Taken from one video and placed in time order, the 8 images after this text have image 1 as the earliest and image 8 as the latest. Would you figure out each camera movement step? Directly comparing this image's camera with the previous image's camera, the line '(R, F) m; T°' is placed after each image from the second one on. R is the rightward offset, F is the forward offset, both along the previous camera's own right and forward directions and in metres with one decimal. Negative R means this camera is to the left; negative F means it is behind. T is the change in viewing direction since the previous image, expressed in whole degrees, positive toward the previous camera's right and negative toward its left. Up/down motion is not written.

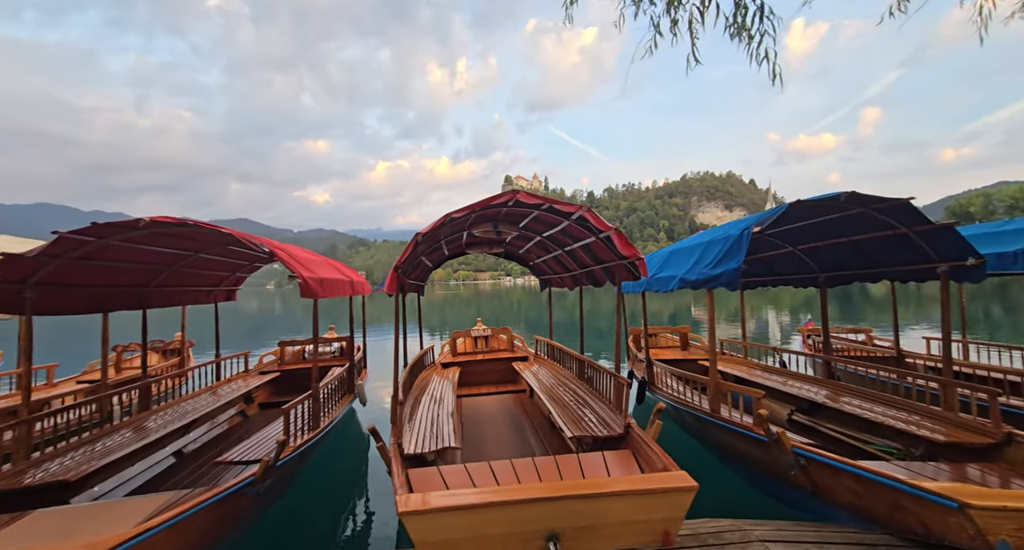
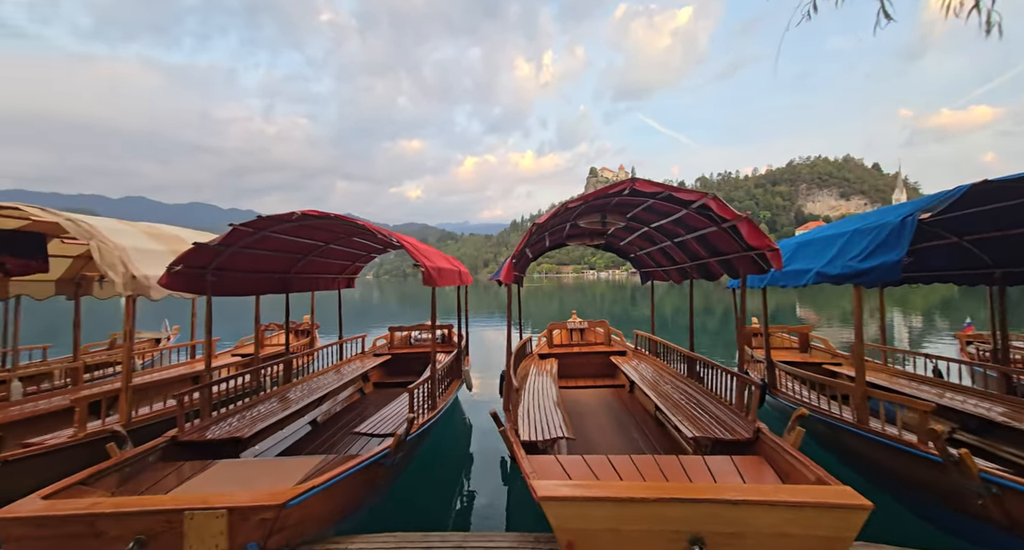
(-0.1, 0.0) m; -12°
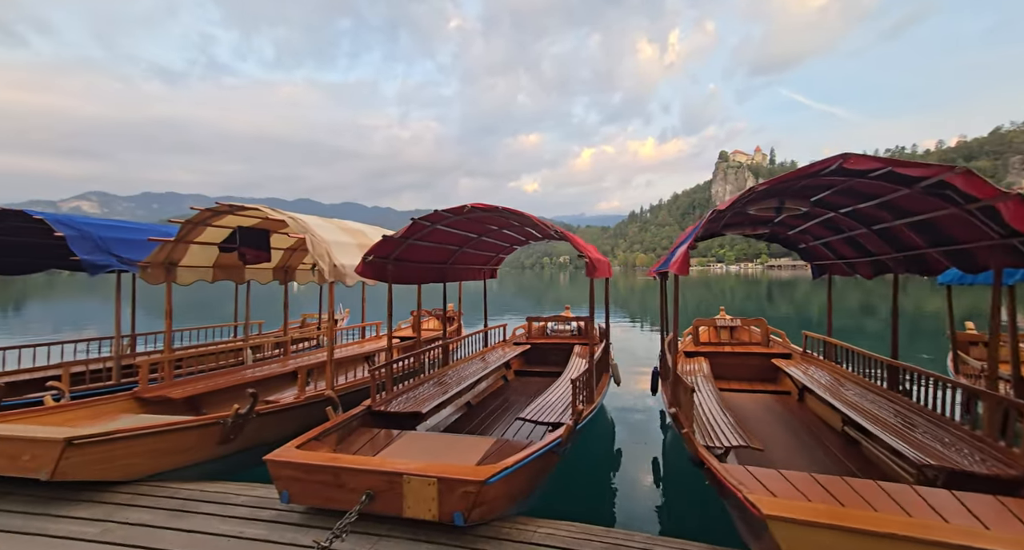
(-0.2, 0.0) m; -16°
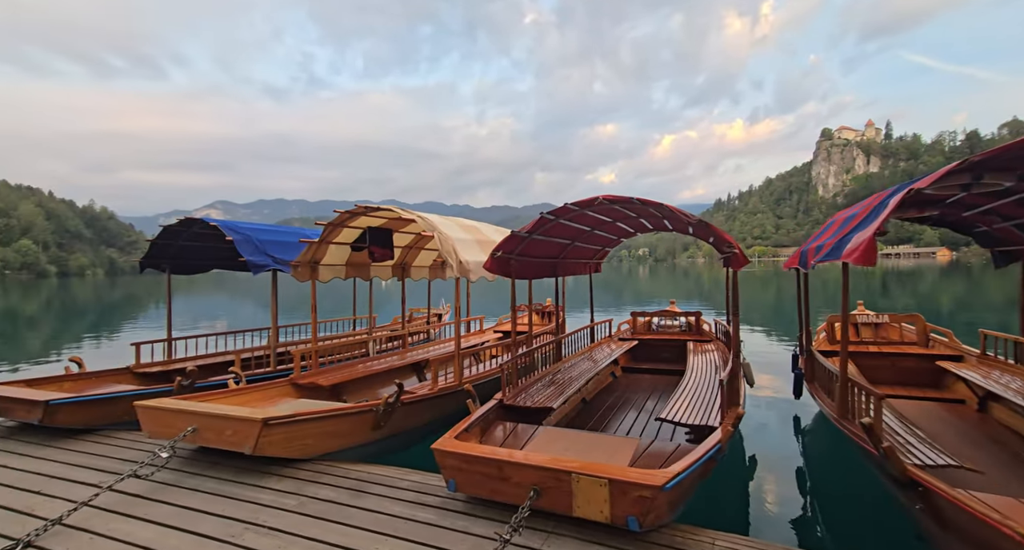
(-0.2, 0.0) m; -12°
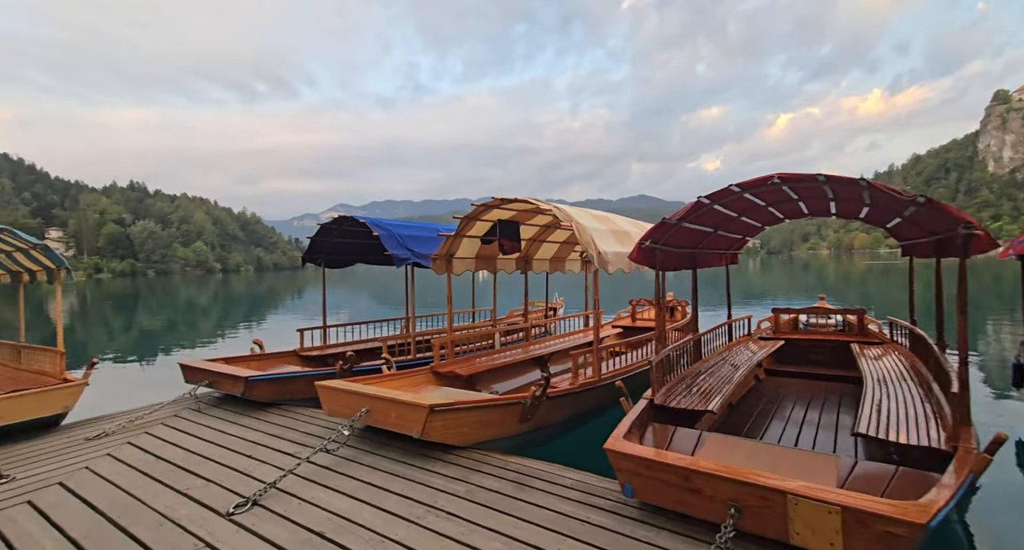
(-0.2, +0.1) m; -13°
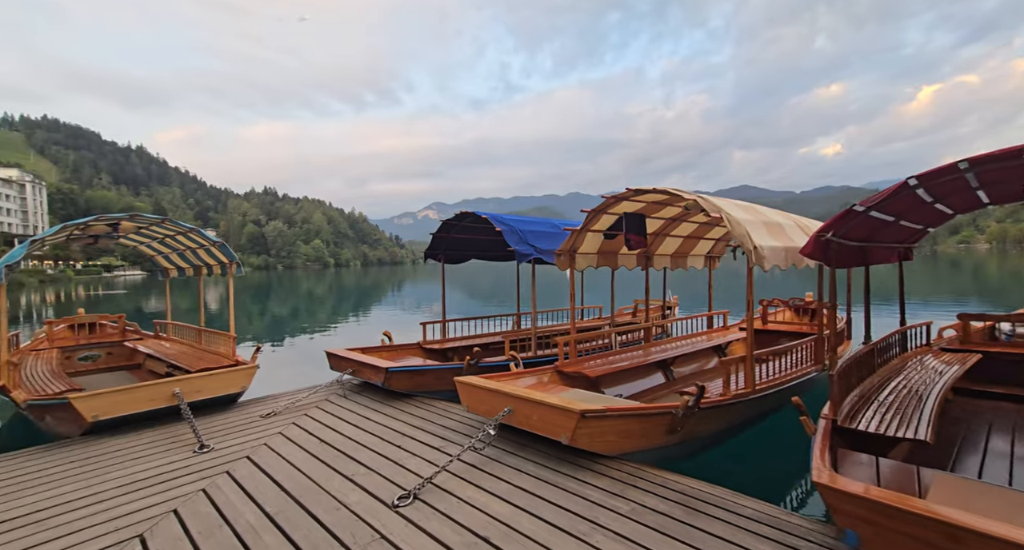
(-0.3, +0.1) m; -12°
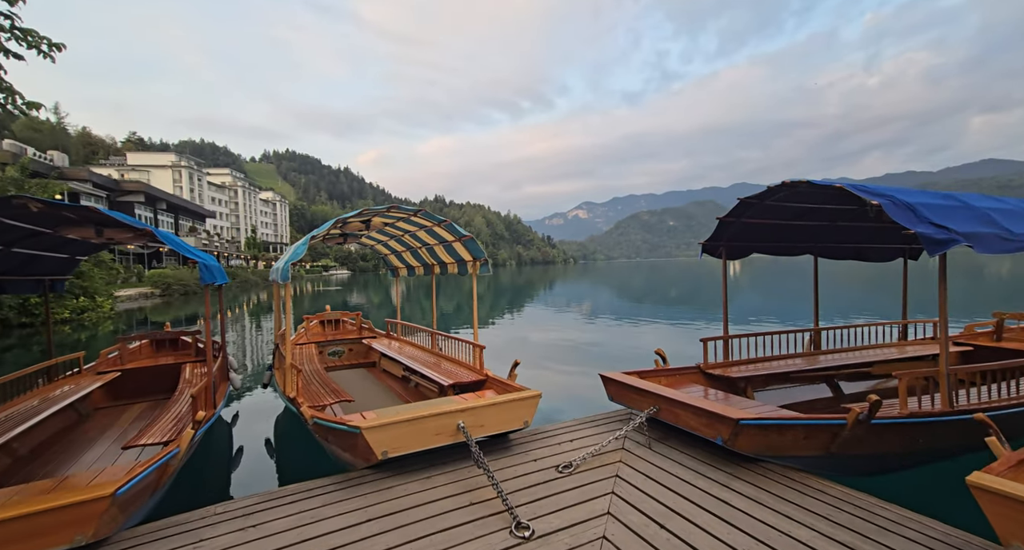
(-2.1, +1.8) m; -20°
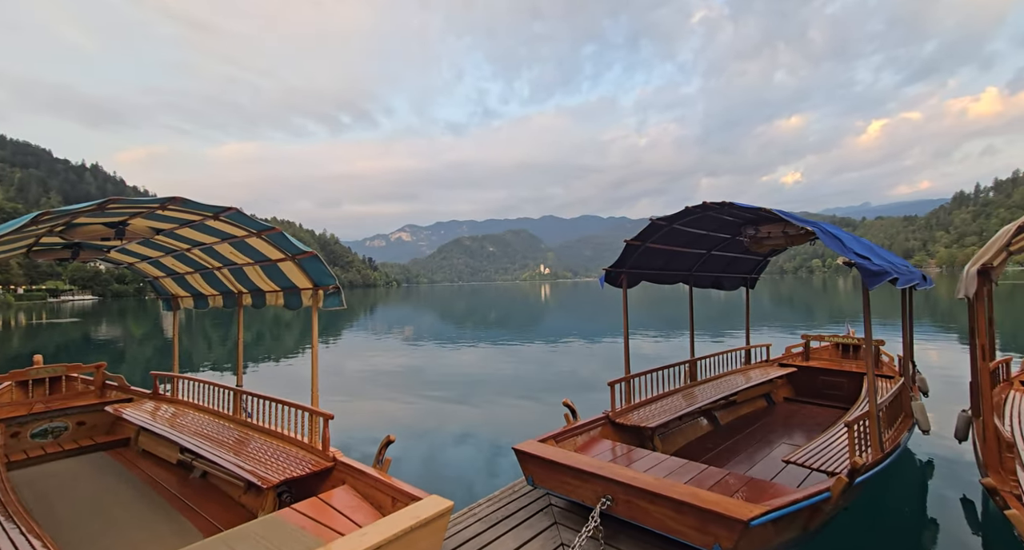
(-0.5, +2.3) m; +20°
